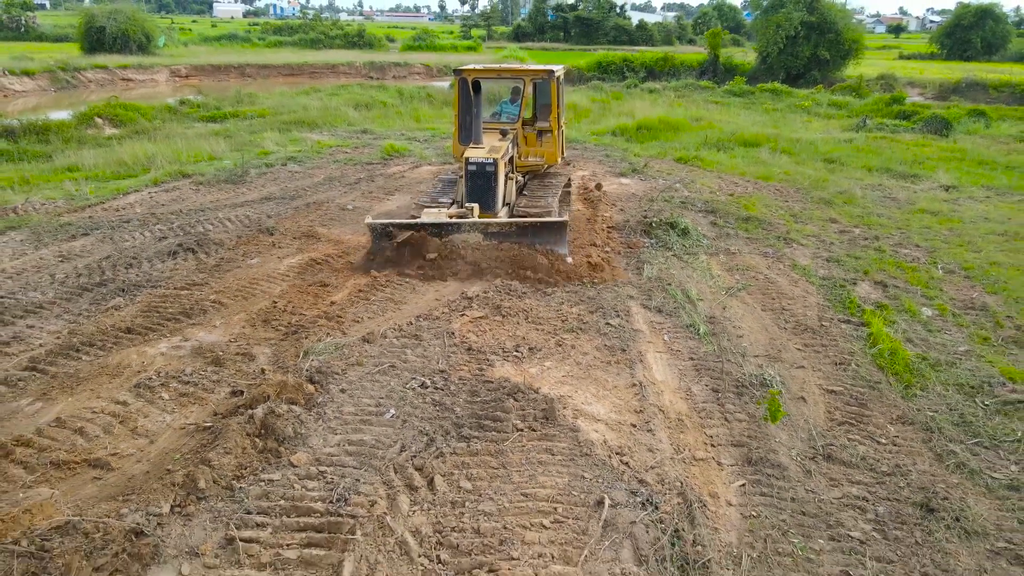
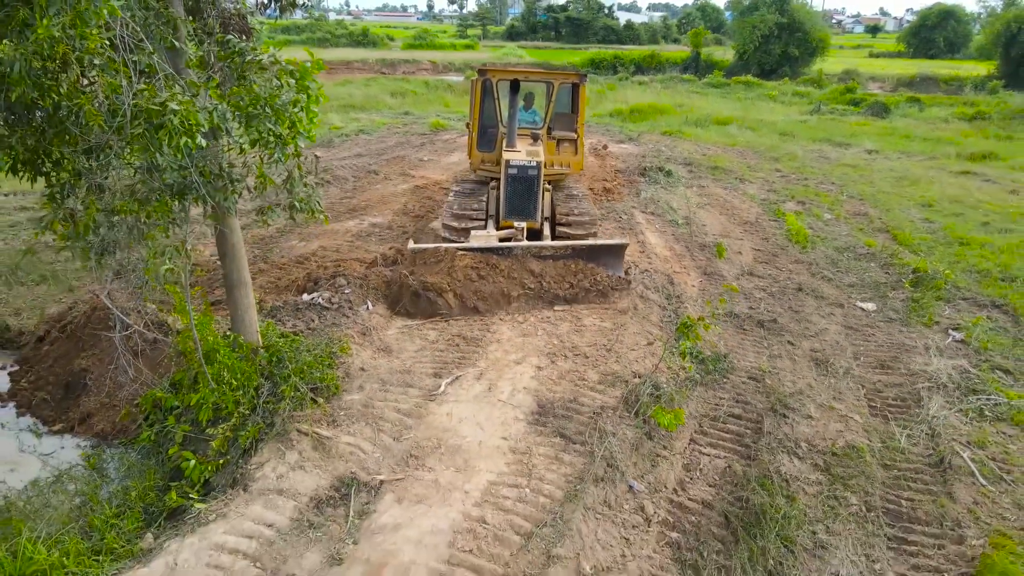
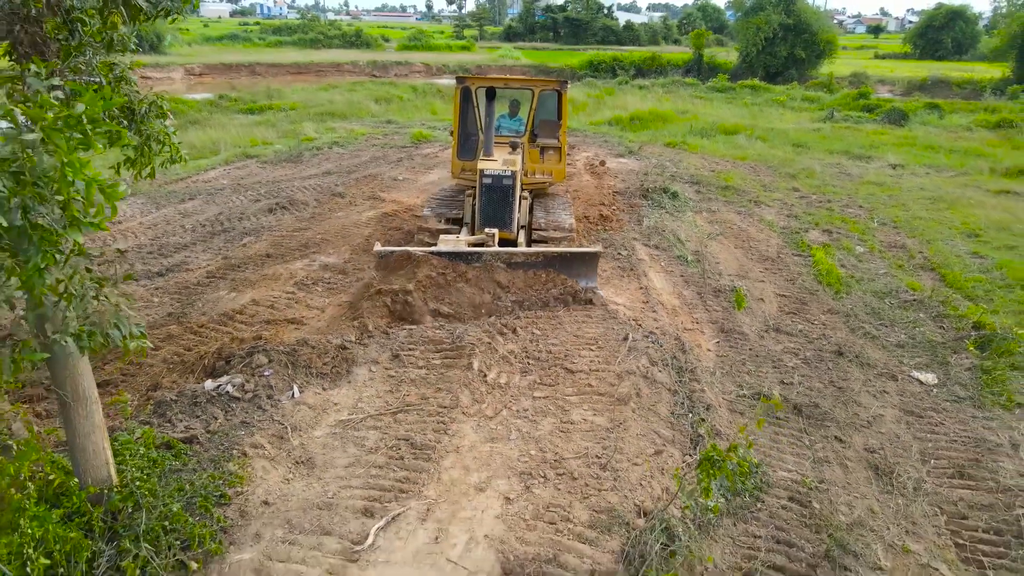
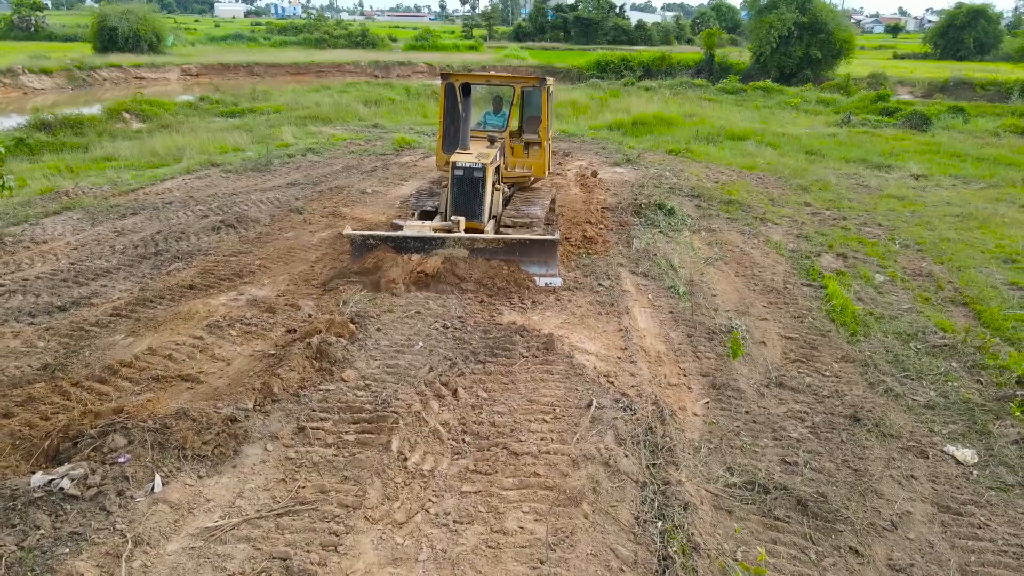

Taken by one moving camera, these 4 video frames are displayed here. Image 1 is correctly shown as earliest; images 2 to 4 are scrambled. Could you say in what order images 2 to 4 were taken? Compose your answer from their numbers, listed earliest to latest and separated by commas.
4, 3, 2
